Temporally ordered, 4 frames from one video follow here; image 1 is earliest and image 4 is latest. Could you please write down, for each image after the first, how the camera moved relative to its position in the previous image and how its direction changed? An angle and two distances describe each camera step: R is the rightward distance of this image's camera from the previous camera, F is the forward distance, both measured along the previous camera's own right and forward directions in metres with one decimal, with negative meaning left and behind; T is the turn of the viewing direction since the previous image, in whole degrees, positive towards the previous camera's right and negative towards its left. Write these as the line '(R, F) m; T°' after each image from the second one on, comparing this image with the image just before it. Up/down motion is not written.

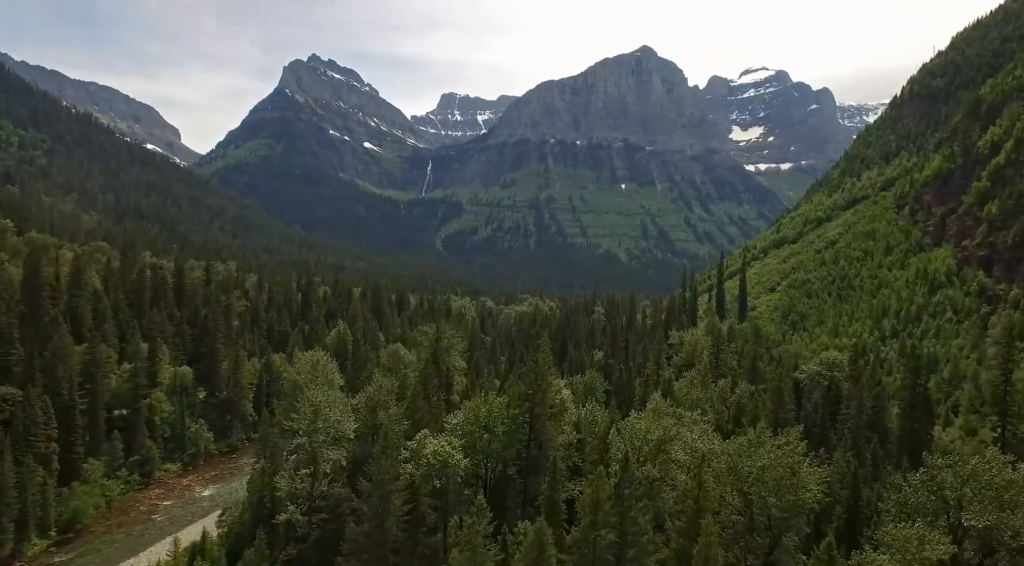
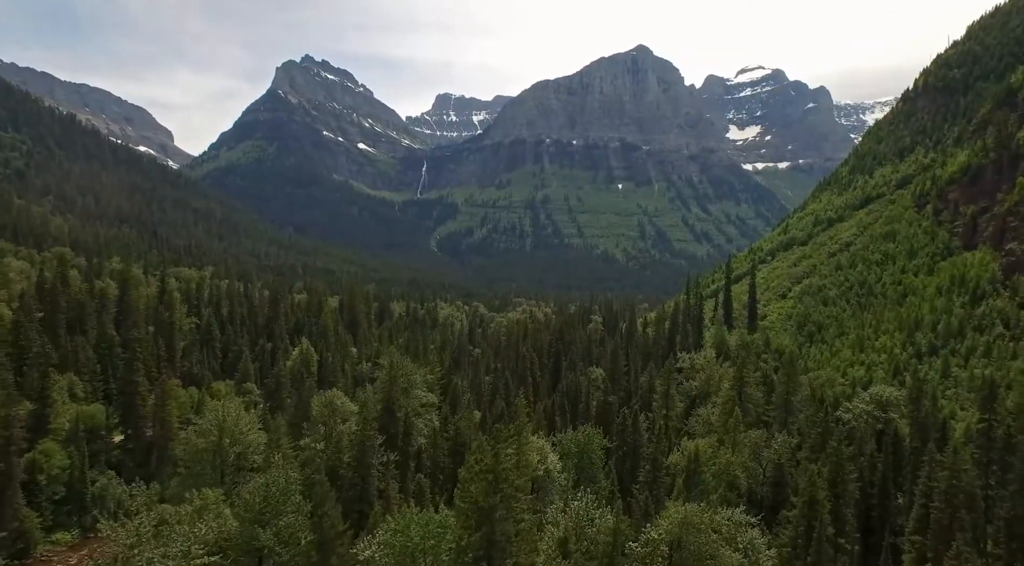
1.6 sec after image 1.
(+2.0, +16.0) m; 0°
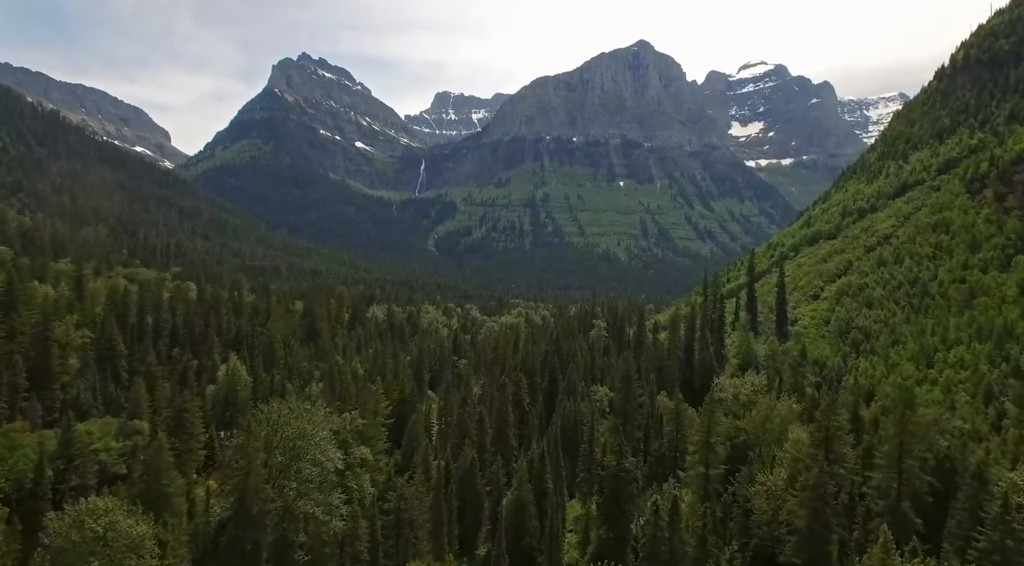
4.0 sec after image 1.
(+2.7, +25.7) m; 0°
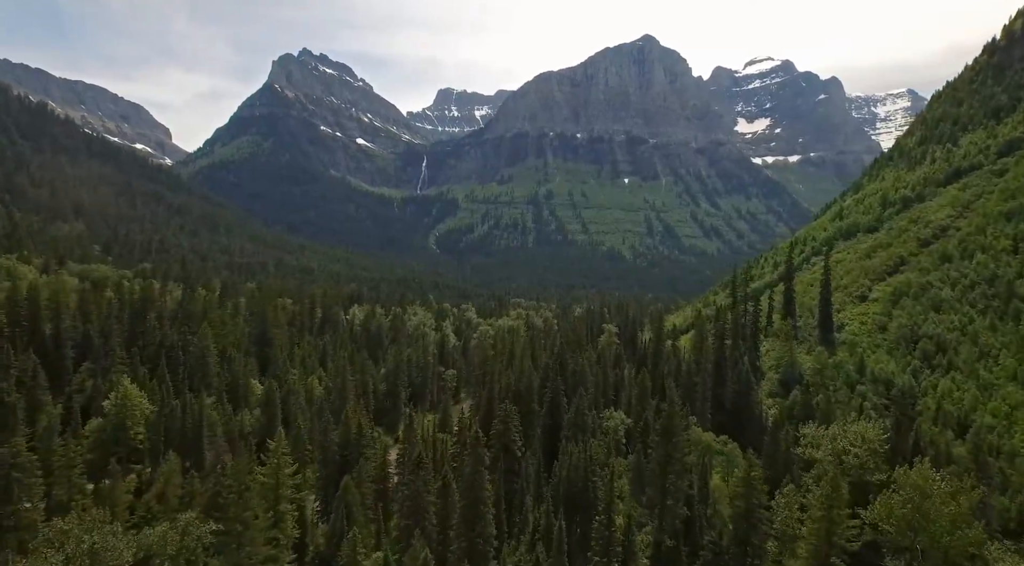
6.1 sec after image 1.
(+1.6, +24.9) m; 0°
